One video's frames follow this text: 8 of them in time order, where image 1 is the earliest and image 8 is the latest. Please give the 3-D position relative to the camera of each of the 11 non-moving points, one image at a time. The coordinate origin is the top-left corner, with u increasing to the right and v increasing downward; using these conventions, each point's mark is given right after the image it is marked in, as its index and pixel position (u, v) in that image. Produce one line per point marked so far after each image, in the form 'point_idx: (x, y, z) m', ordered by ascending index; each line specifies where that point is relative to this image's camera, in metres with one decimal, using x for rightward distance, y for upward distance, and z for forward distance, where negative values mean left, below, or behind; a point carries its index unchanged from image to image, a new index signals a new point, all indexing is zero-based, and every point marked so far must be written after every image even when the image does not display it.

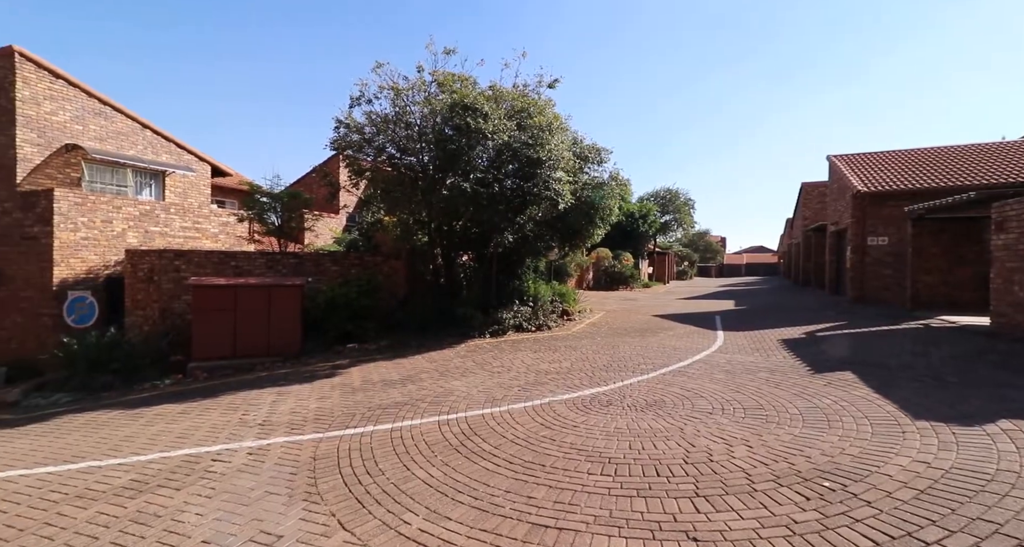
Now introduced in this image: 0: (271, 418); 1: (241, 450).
0: (-3.3, -2.0, +6.5) m
1: (-3.0, -2.0, +5.3) m
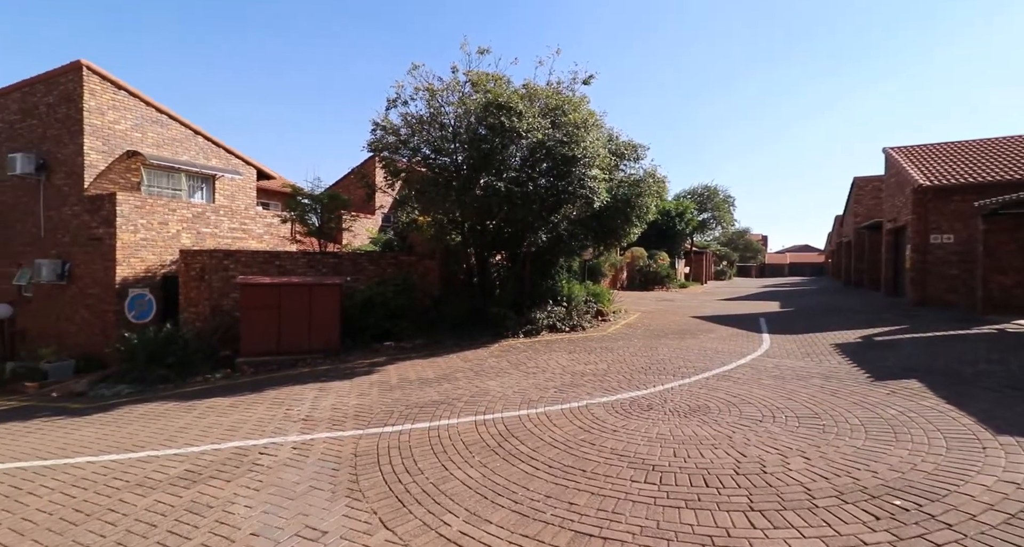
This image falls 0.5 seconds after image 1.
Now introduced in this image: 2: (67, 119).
0: (-2.8, -2.0, +6.7) m
1: (-2.6, -2.0, +5.4) m
2: (-13.6, +4.7, +14.6) m
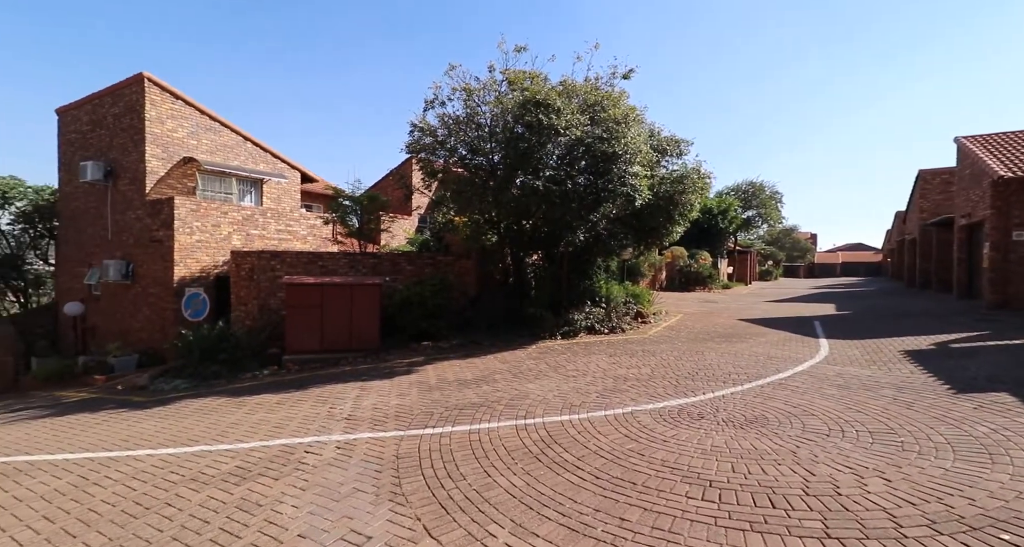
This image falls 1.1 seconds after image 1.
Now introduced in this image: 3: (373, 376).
0: (-2.2, -2.0, +6.7) m
1: (-2.1, -2.0, +5.5) m
2: (-12.4, +4.7, +15.4) m
3: (-2.7, -2.0, +9.2) m
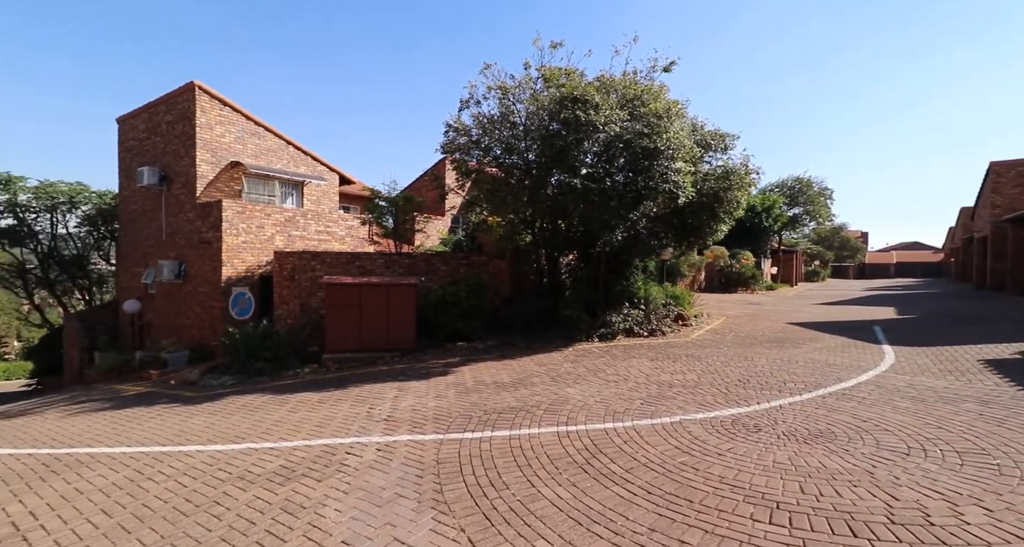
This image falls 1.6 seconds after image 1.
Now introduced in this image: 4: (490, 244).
0: (-1.7, -2.0, +6.7) m
1: (-1.6, -2.0, +5.5) m
2: (-11.2, +4.7, +16.1) m
3: (-2.0, -2.0, +9.3) m
4: (-0.7, +0.9, +14.6) m
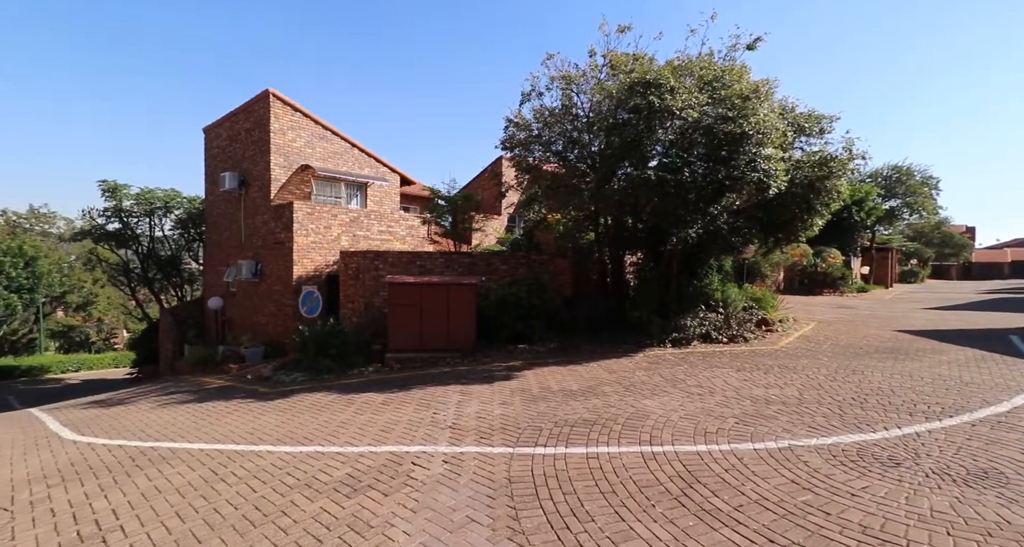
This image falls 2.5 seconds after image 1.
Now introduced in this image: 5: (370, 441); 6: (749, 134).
0: (-0.7, -2.0, +6.5) m
1: (-0.8, -2.0, +5.2) m
2: (-9.0, +4.7, +16.8) m
3: (-0.7, -2.0, +9.0) m
4: (+1.2, +0.9, +14.1) m
5: (-1.8, -2.1, +6.0) m
6: (+4.3, +2.5, +8.7) m
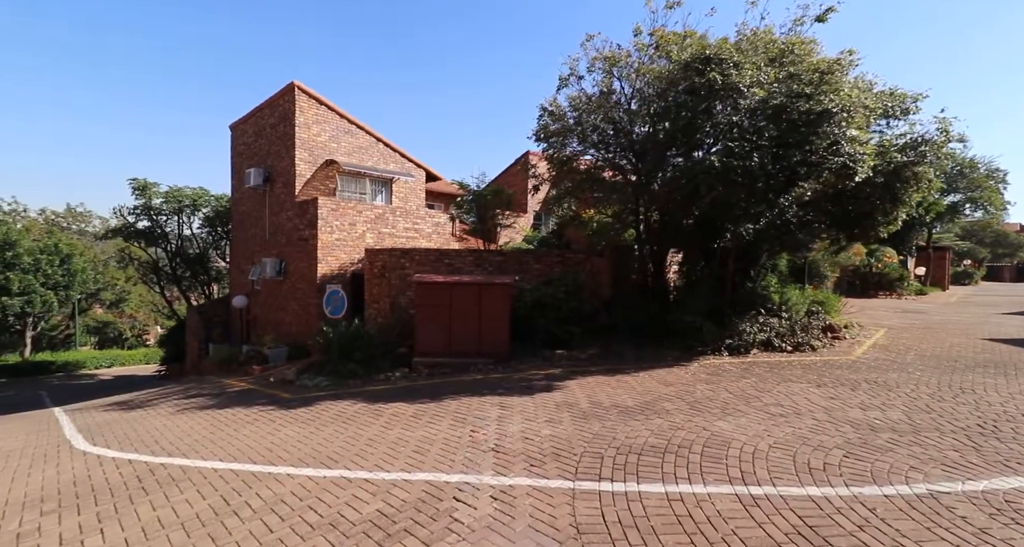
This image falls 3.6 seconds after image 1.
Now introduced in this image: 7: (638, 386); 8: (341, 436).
0: (-0.1, -2.0, +5.6) m
1: (-0.3, -2.0, +4.4) m
2: (-7.9, +4.8, +16.4) m
3: (0.0, -2.0, +8.2) m
4: (+2.1, +0.9, +13.2) m
5: (-1.2, -2.1, +5.2) m
6: (+5.1, +2.5, +7.6) m
7: (+2.0, -1.8, +7.6) m
8: (-2.4, -2.2, +6.5) m
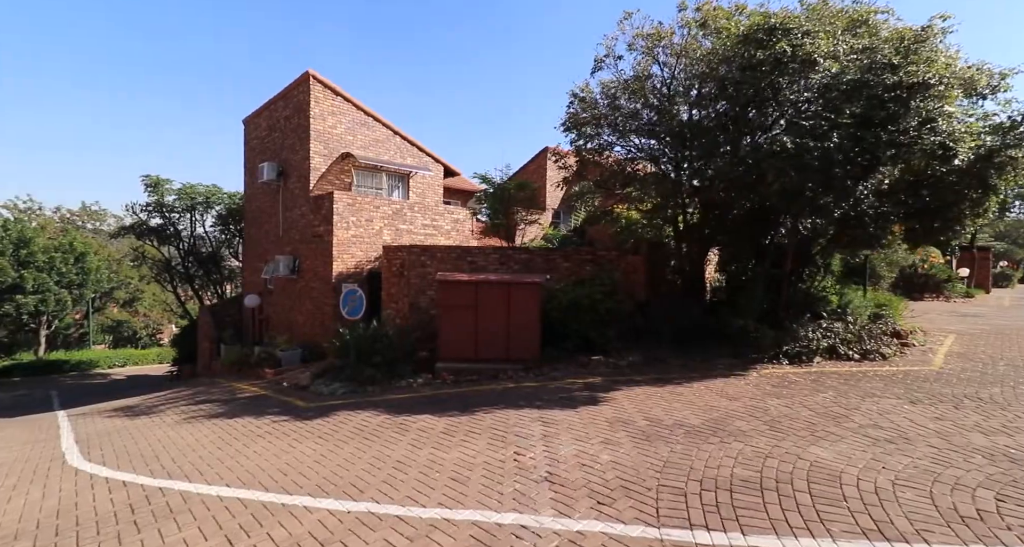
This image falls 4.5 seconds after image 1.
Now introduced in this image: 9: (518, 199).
0: (+0.5, -2.0, +4.8) m
1: (+0.3, -2.0, +3.5) m
2: (-7.1, +4.9, +15.7) m
3: (+0.6, -2.0, +7.3) m
4: (+2.9, +1.0, +12.3) m
5: (-0.7, -2.1, +4.4) m
6: (+5.7, +2.5, +6.7) m
7: (+2.6, -1.8, +6.7) m
8: (-1.8, -2.2, +5.7) m
9: (+0.3, +2.4, +15.5) m
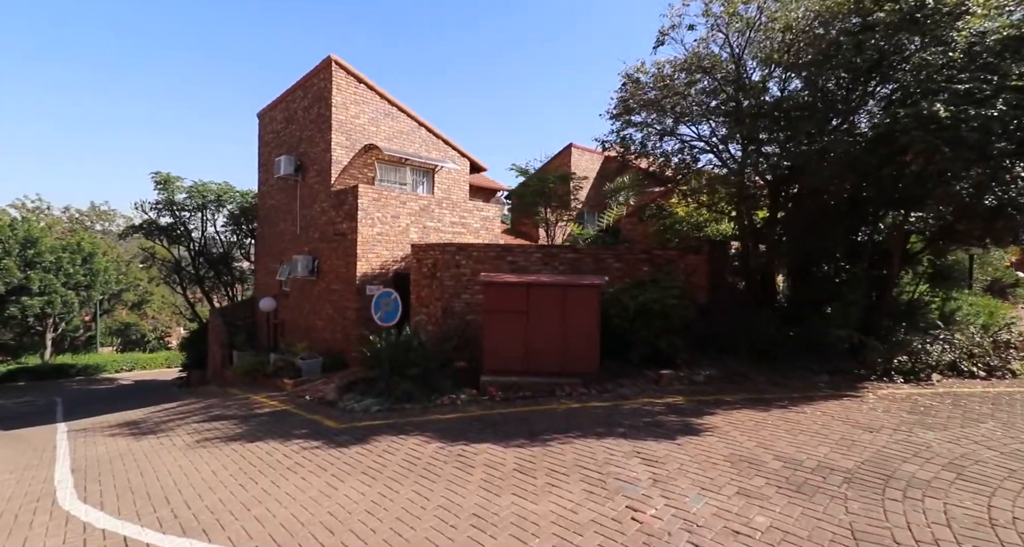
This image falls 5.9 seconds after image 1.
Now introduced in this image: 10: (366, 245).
0: (+1.4, -2.0, +3.6) m
1: (+1.2, -2.0, +2.3) m
2: (-6.0, +4.8, +14.6) m
3: (+1.6, -2.0, +6.1) m
4: (+3.9, +0.9, +11.1) m
5: (+0.3, -2.1, +3.2) m
6: (+6.7, +2.5, +5.4) m
7: (+3.6, -1.8, +5.5) m
8: (-0.8, -2.2, +4.5) m
9: (+1.4, +2.3, +14.3) m
10: (-4.0, +0.8, +12.9) m
